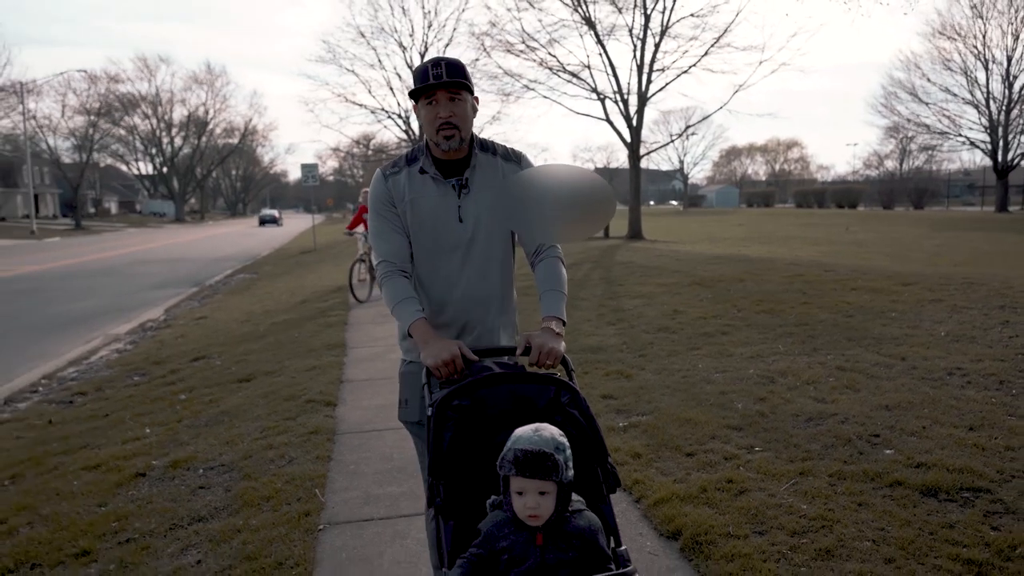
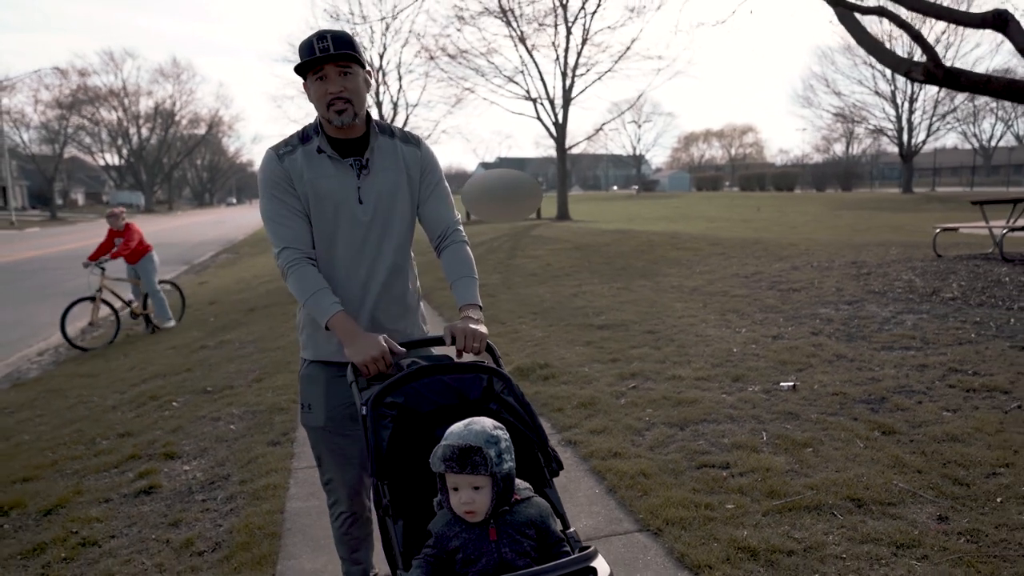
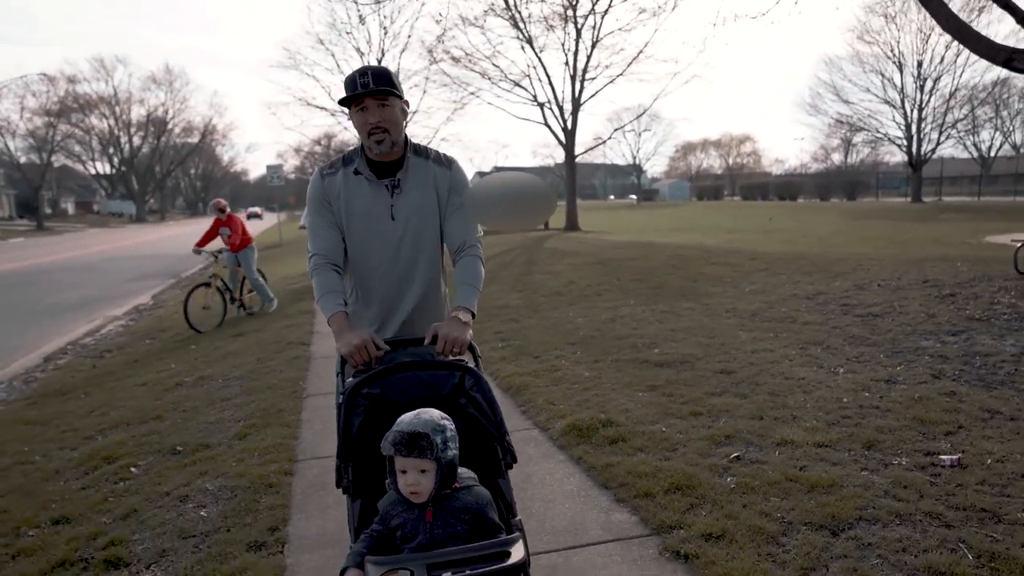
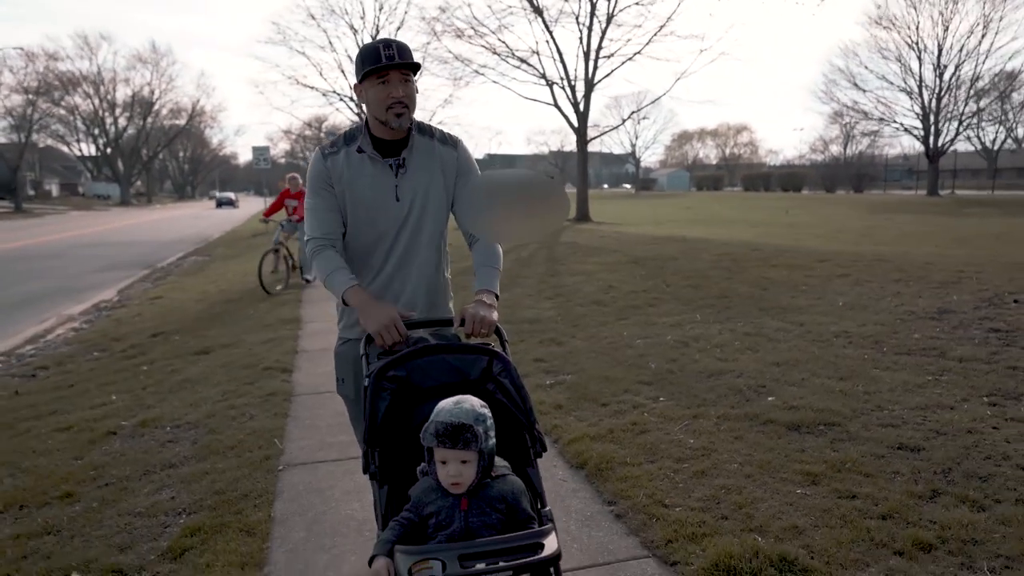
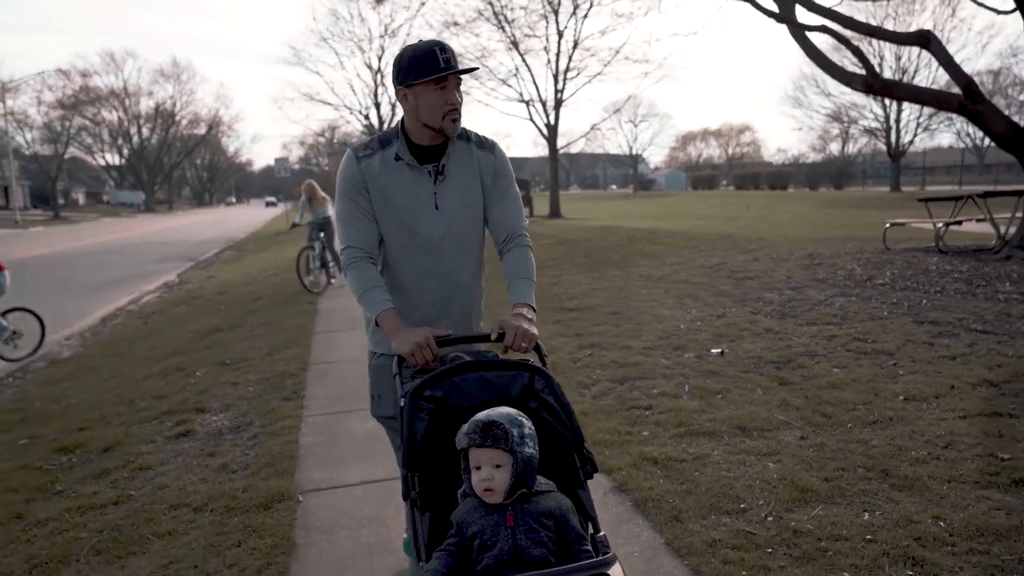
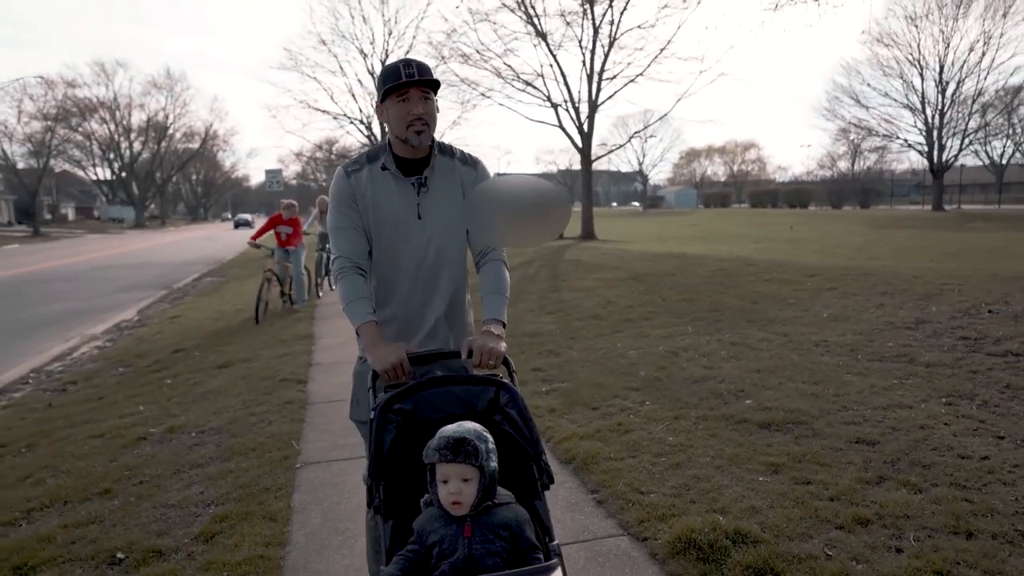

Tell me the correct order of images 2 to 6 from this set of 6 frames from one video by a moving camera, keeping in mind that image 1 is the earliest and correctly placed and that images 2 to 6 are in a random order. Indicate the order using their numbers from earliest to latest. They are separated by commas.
4, 6, 3, 2, 5
